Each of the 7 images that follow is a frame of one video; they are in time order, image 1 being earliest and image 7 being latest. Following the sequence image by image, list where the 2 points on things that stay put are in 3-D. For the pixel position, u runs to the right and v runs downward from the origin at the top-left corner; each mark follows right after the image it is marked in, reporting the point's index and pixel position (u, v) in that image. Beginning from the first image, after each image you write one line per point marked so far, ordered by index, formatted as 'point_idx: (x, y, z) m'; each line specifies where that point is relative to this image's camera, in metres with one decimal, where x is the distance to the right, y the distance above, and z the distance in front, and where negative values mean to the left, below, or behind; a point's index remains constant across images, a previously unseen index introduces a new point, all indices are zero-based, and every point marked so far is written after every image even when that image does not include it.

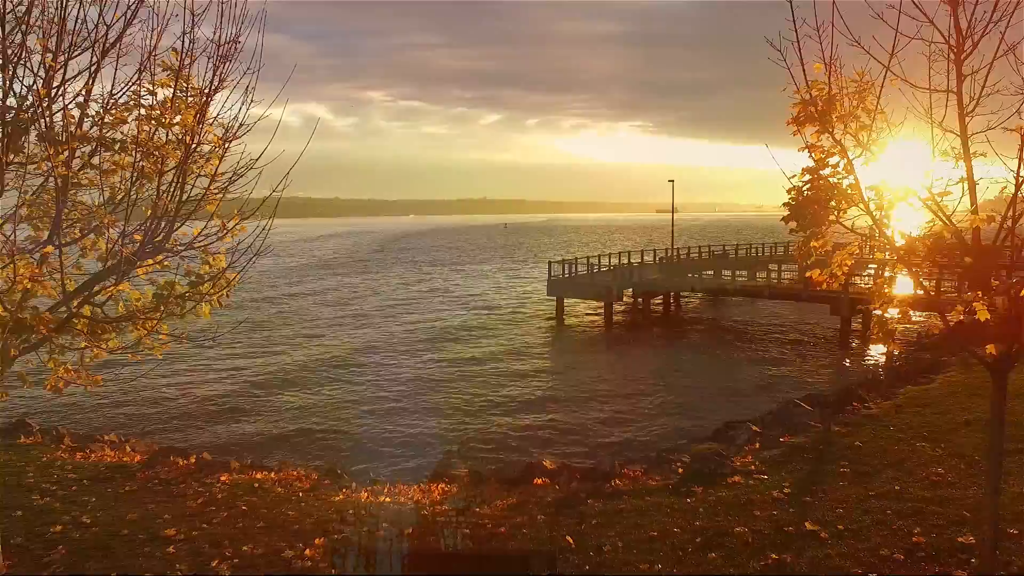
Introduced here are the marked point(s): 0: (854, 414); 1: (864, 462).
0: (+7.5, -2.7, +13.8) m
1: (+5.9, -2.9, +10.5) m
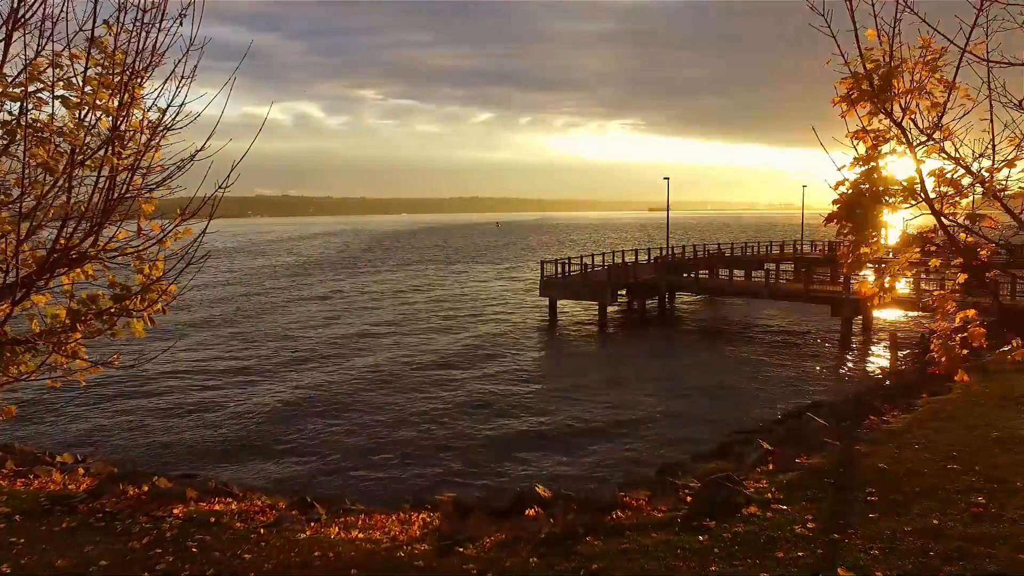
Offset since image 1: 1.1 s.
0: (+7.3, -2.8, +12.8) m
1: (+5.7, -3.0, +9.5) m
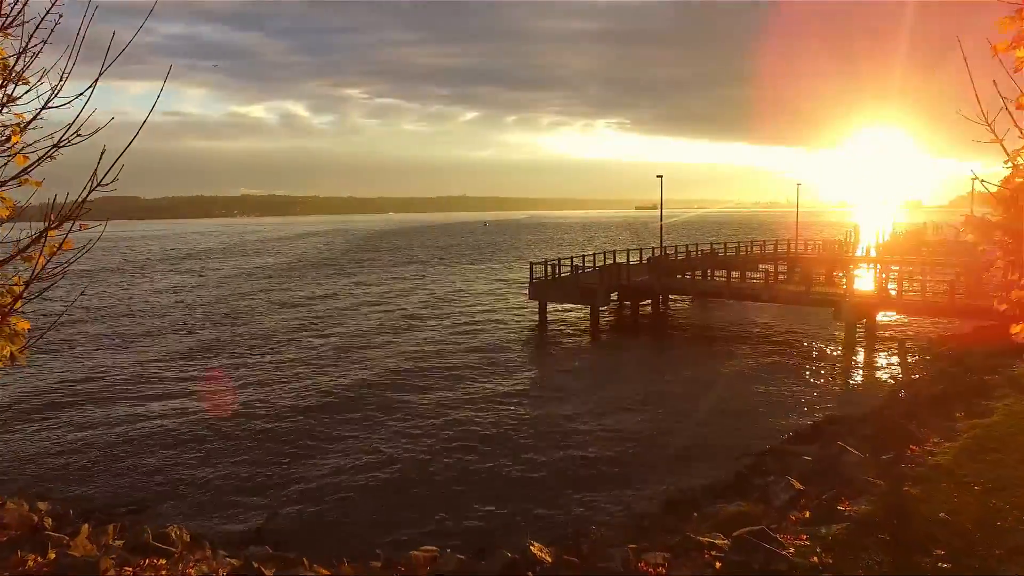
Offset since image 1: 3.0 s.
0: (+7.1, -3.0, +11.1) m
1: (+5.6, -3.2, +7.8) m
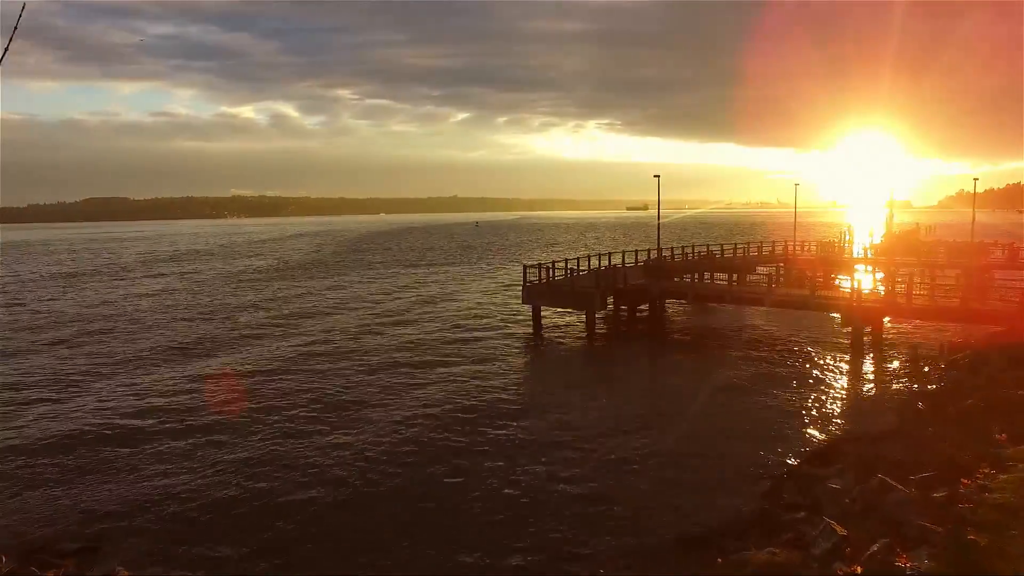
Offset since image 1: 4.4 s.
0: (+7.0, -3.2, +9.7) m
1: (+5.6, -3.4, +6.3) m
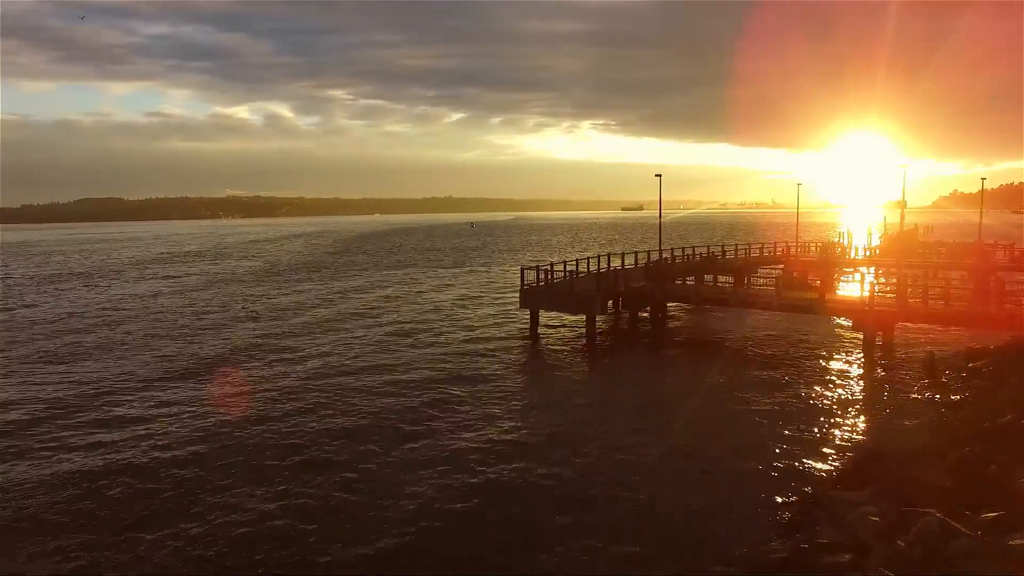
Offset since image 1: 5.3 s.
0: (+7.1, -3.4, +8.5) m
1: (+5.7, -3.6, +5.0) m
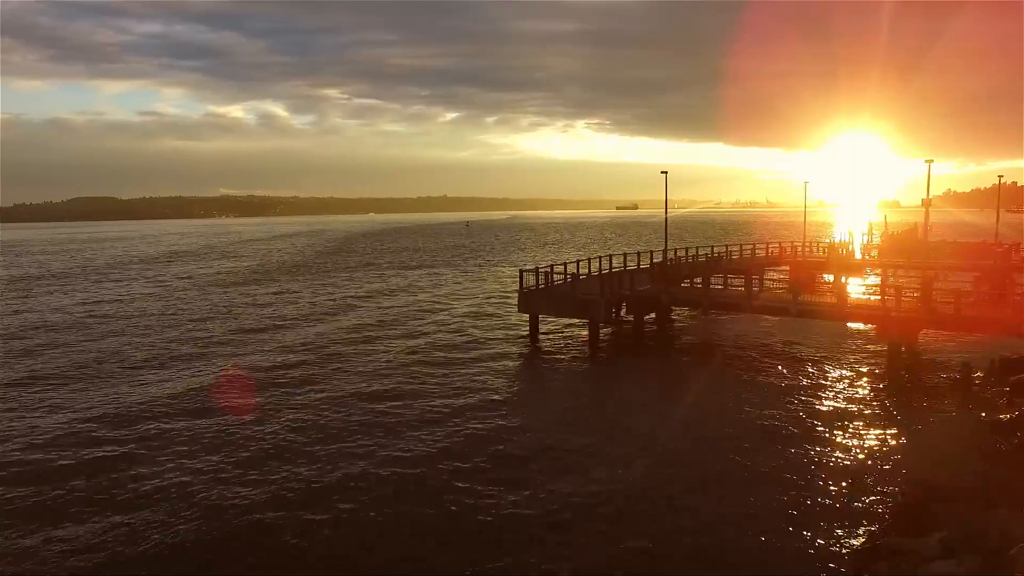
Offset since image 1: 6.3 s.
0: (+7.3, -3.6, +6.4) m
1: (+5.9, -3.8, +3.0) m
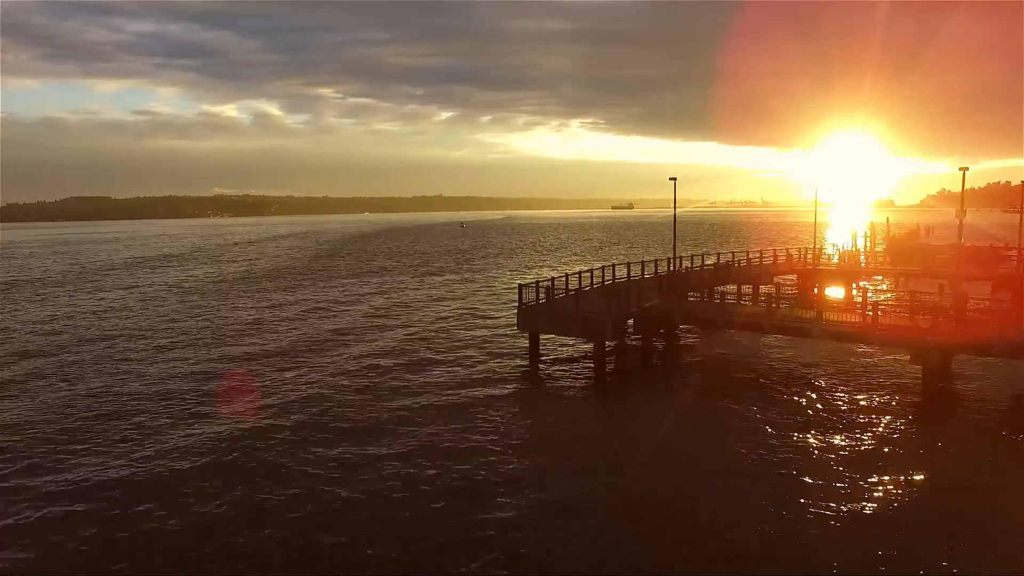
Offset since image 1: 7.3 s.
0: (+7.5, -4.5, +4.0) m
1: (+6.1, -4.7, +0.6) m
